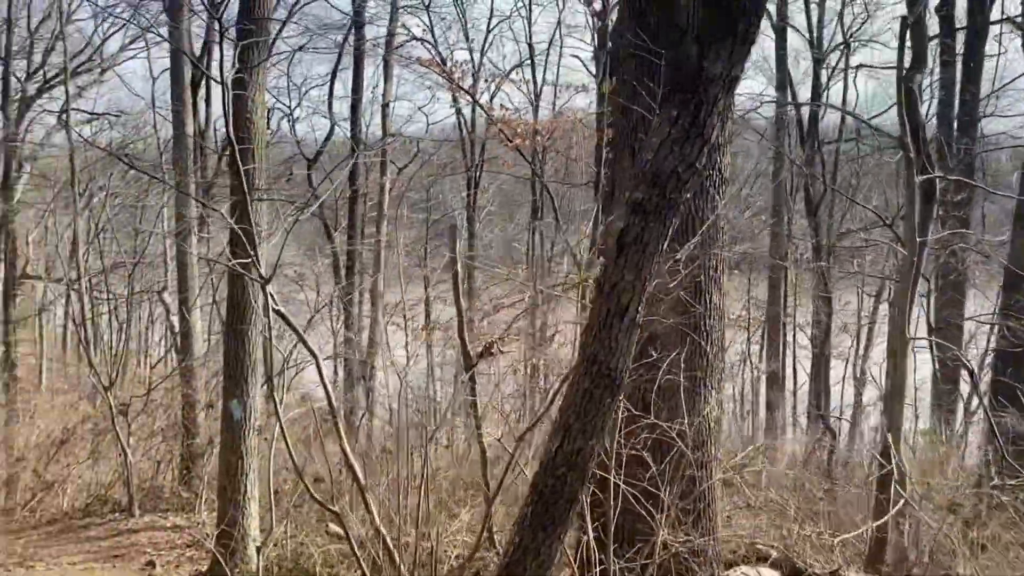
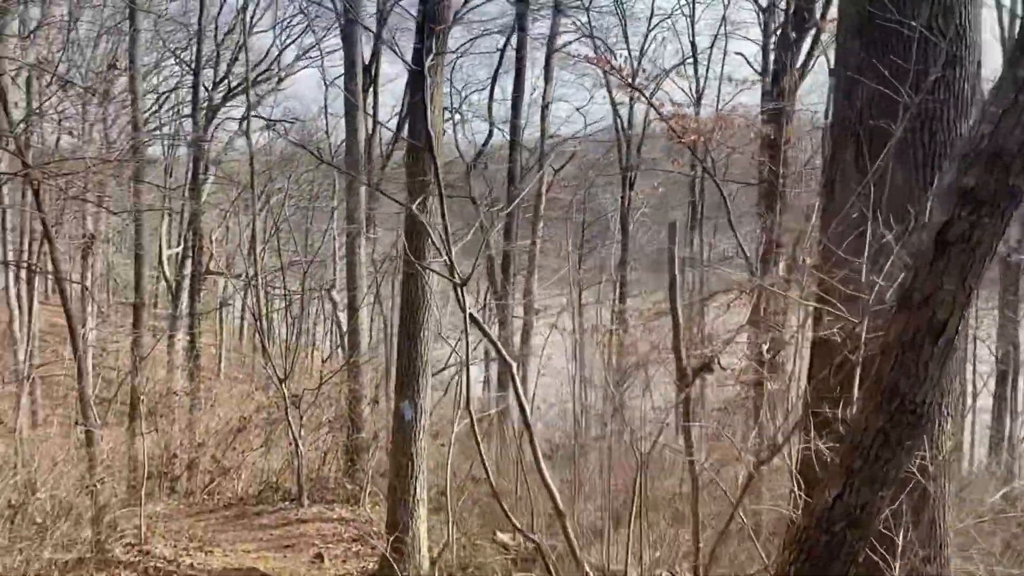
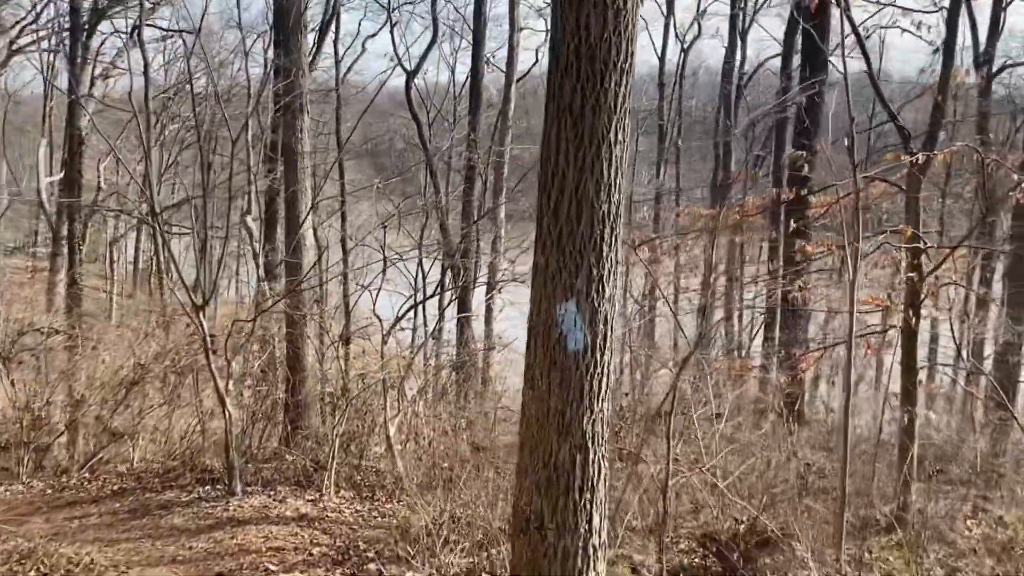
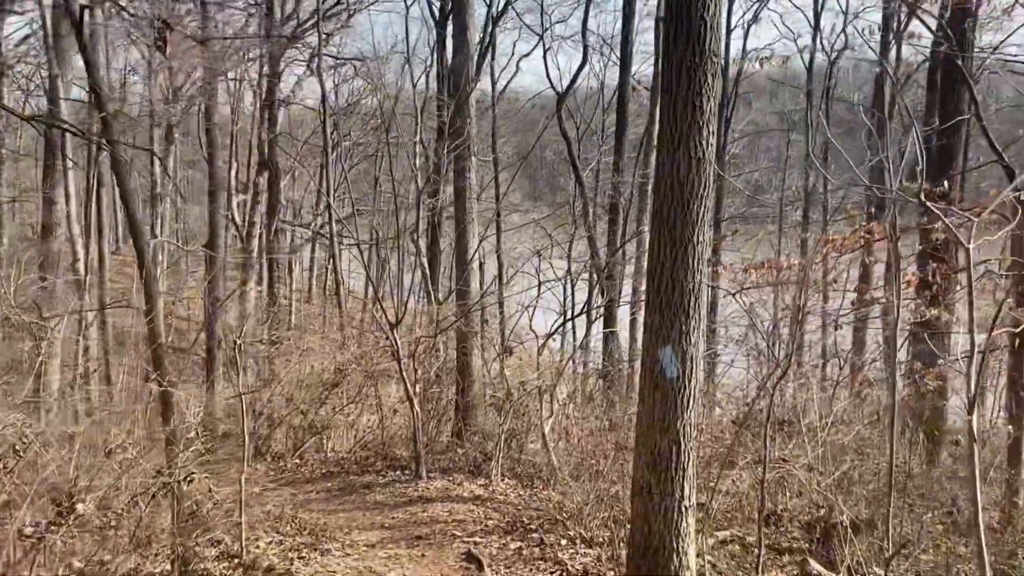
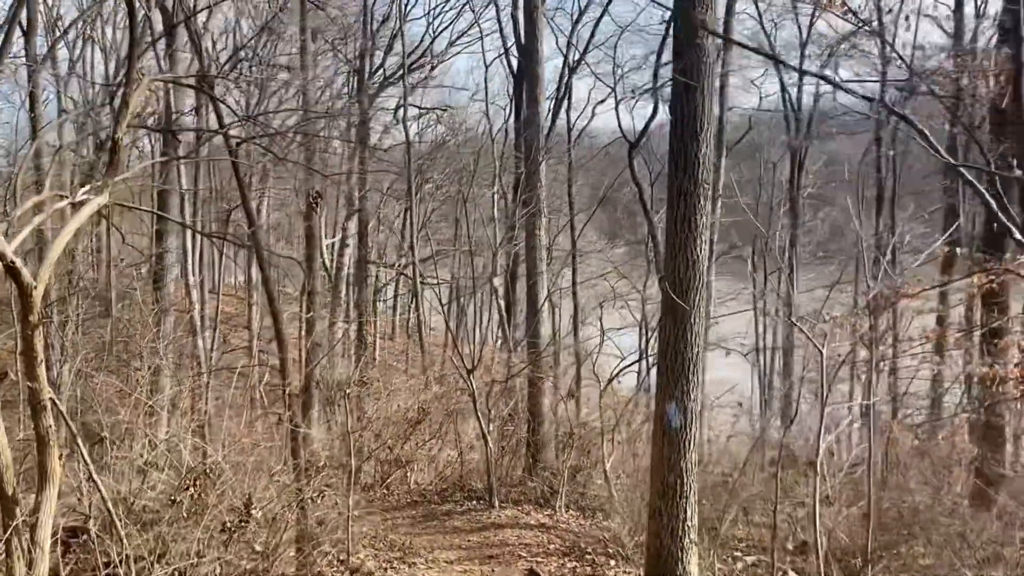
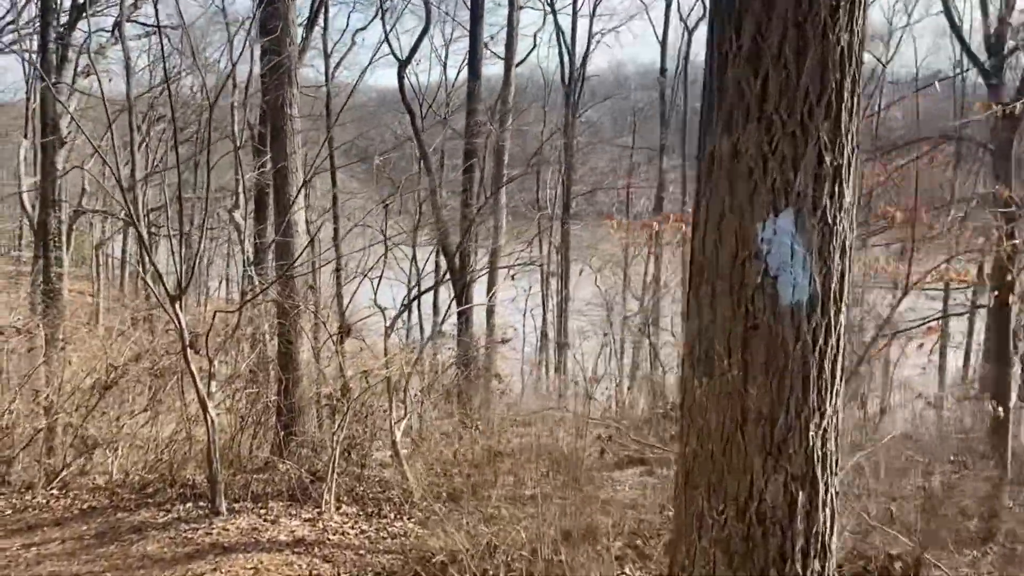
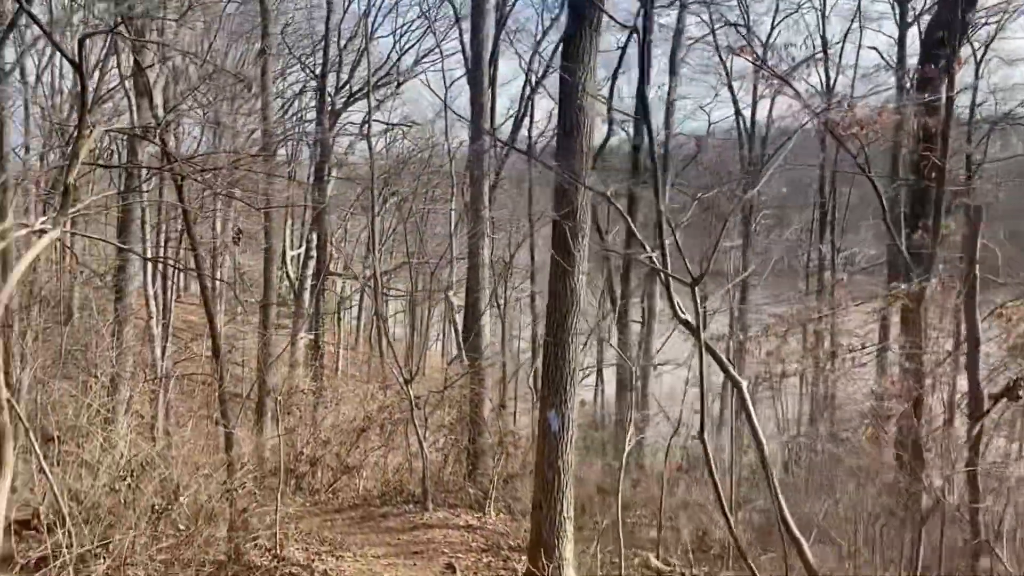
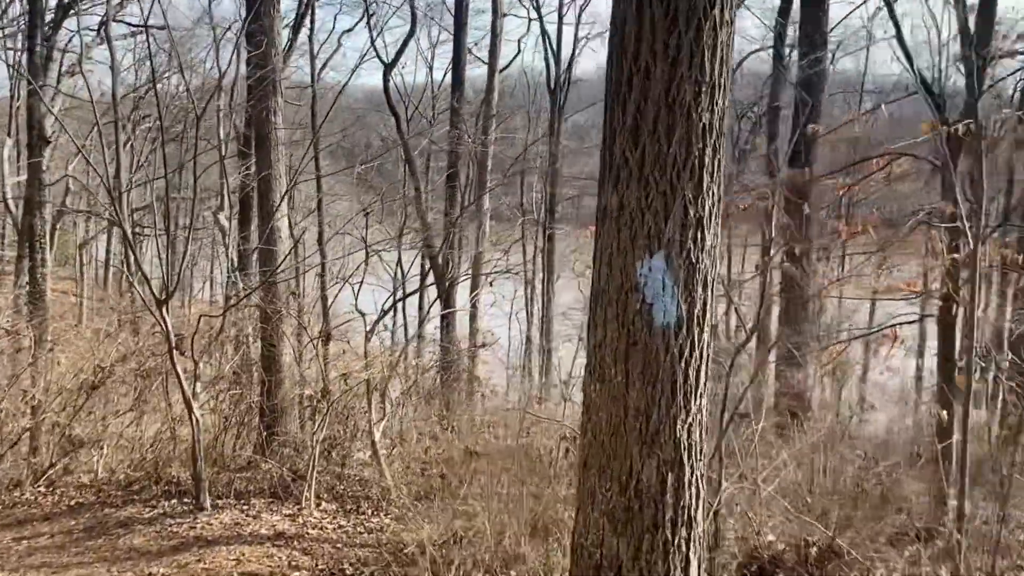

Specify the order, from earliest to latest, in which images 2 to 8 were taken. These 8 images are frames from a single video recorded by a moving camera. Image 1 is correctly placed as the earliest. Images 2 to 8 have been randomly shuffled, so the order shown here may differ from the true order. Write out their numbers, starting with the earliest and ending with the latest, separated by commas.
2, 7, 5, 4, 3, 8, 6
